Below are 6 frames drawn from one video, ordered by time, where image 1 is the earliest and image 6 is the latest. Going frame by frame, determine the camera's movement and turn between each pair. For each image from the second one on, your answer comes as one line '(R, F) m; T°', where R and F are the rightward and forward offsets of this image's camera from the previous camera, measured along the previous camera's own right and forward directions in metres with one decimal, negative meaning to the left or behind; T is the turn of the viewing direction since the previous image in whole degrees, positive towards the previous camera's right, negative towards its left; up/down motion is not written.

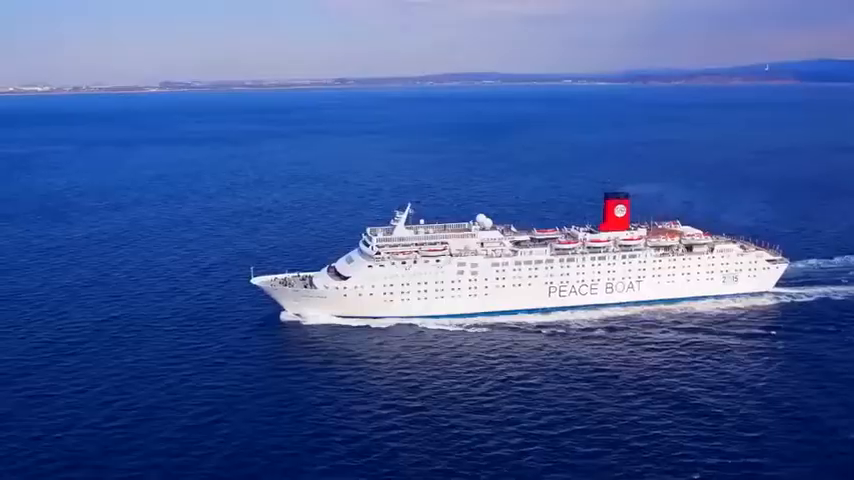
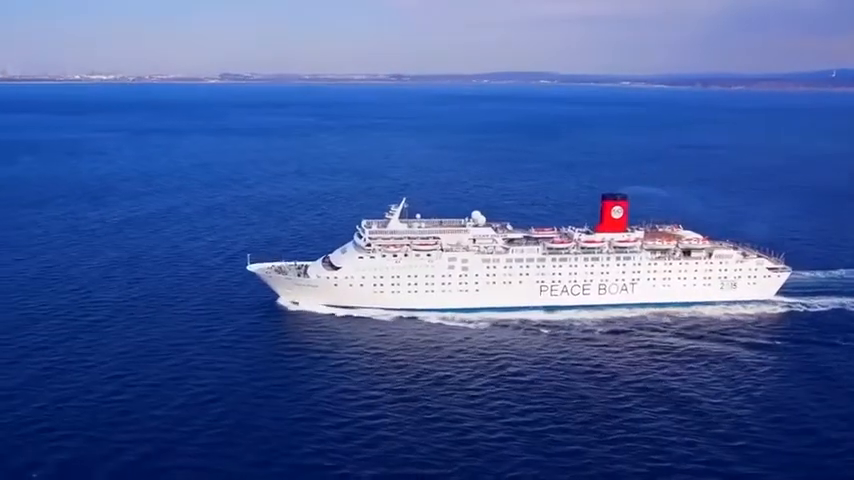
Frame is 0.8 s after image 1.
(+3.1, -0.5) m; -4°
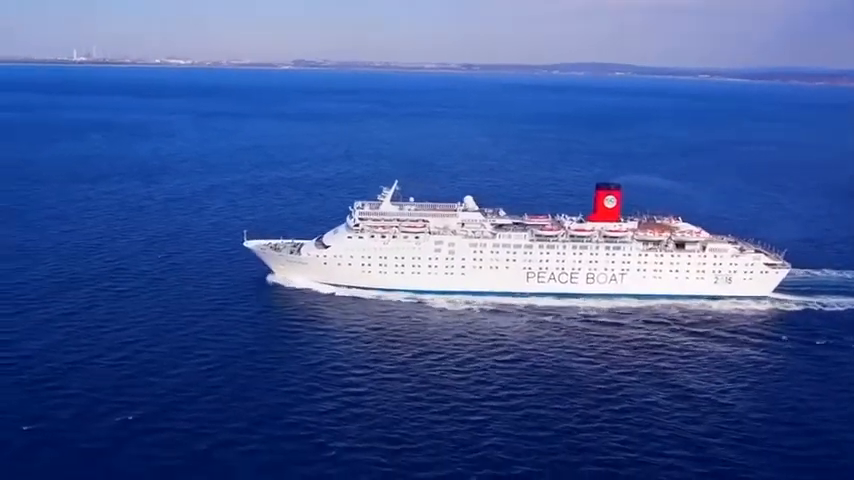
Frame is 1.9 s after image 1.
(+4.2, -0.6) m; -5°
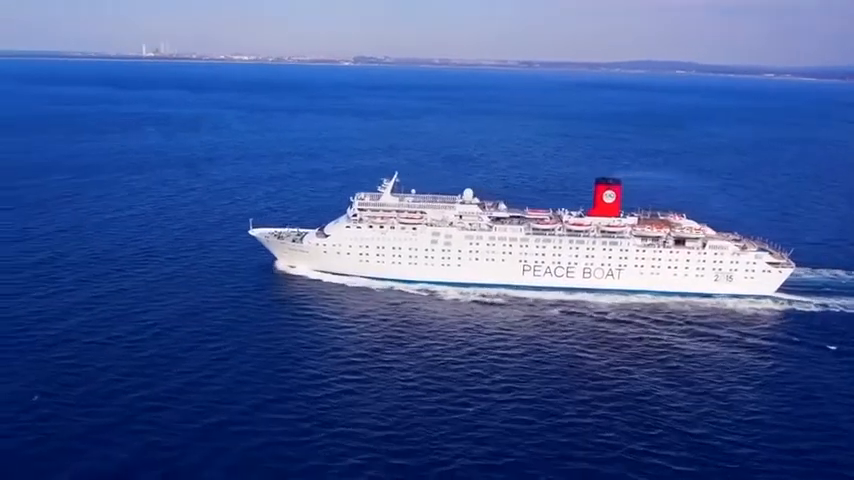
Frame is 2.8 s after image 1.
(+3.3, -0.5) m; -5°
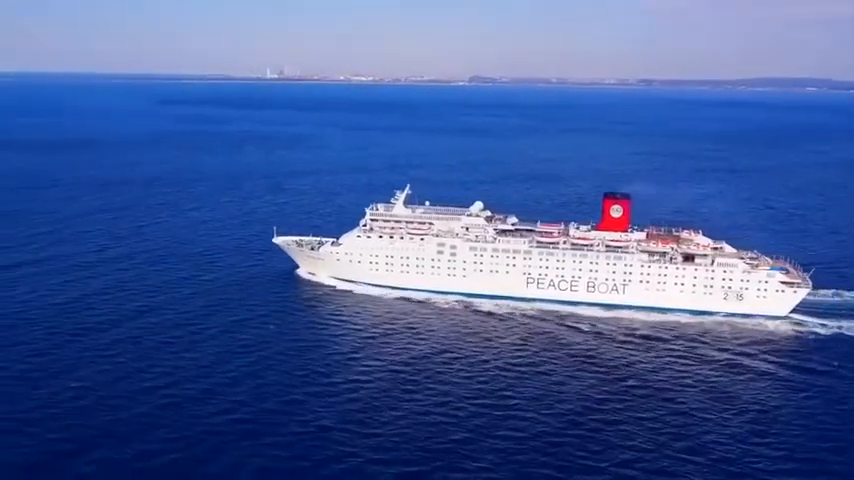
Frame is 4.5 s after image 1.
(+6.1, -0.6) m; -9°
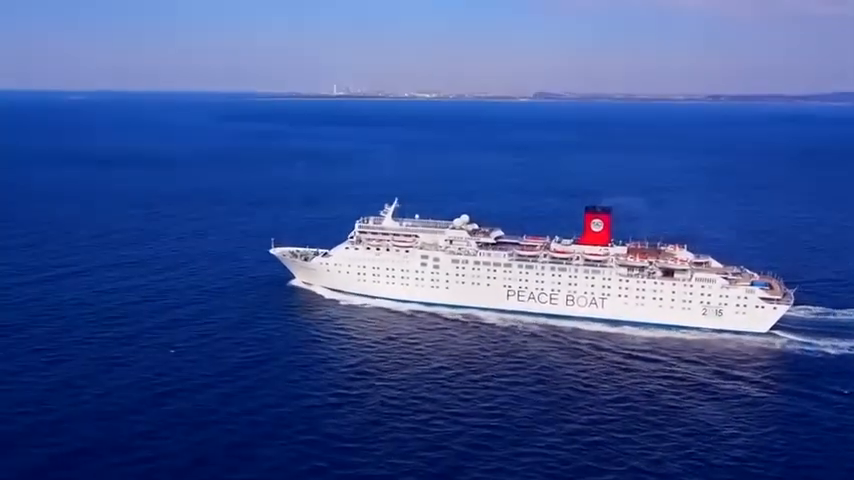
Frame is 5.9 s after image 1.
(+4.6, -0.6) m; -5°
